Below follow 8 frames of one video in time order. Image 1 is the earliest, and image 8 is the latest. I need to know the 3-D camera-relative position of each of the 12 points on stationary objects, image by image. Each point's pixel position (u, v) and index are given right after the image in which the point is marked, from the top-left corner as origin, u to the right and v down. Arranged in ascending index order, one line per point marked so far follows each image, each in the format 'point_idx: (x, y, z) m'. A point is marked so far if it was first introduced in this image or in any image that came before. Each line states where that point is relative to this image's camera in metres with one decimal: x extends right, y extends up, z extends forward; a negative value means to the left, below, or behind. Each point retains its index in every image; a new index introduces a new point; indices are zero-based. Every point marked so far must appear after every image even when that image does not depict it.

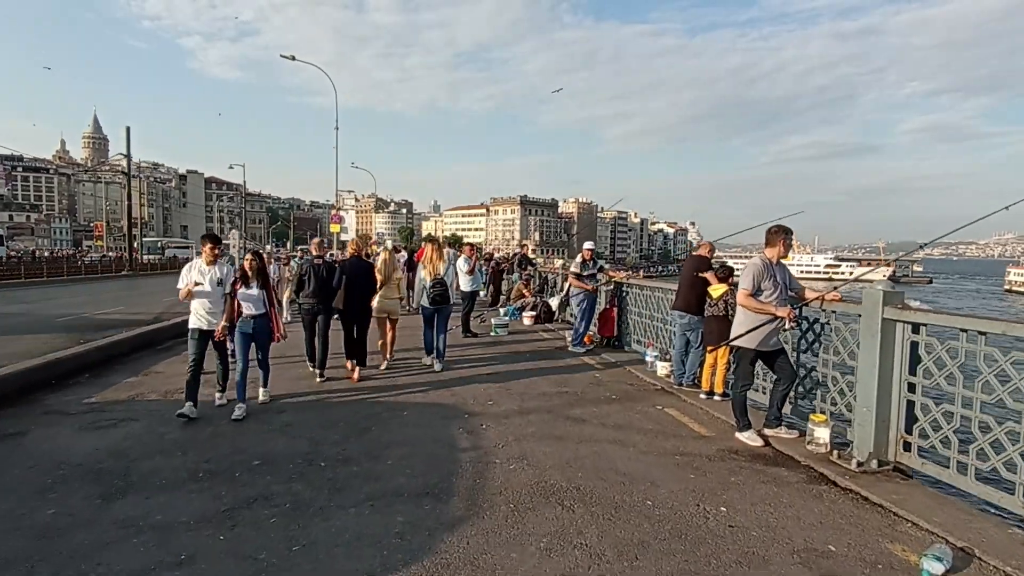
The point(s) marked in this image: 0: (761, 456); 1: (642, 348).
0: (+2.0, -1.4, +4.8) m
1: (+2.0, -0.9, +9.2) m
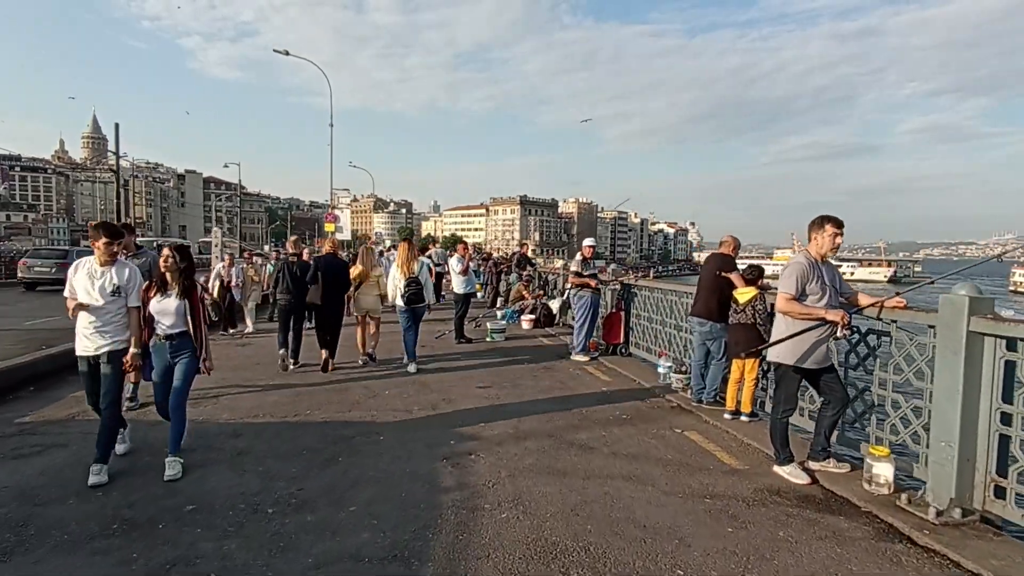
0: (+2.0, -1.4, +3.9) m
1: (+2.0, -1.0, +8.3) m
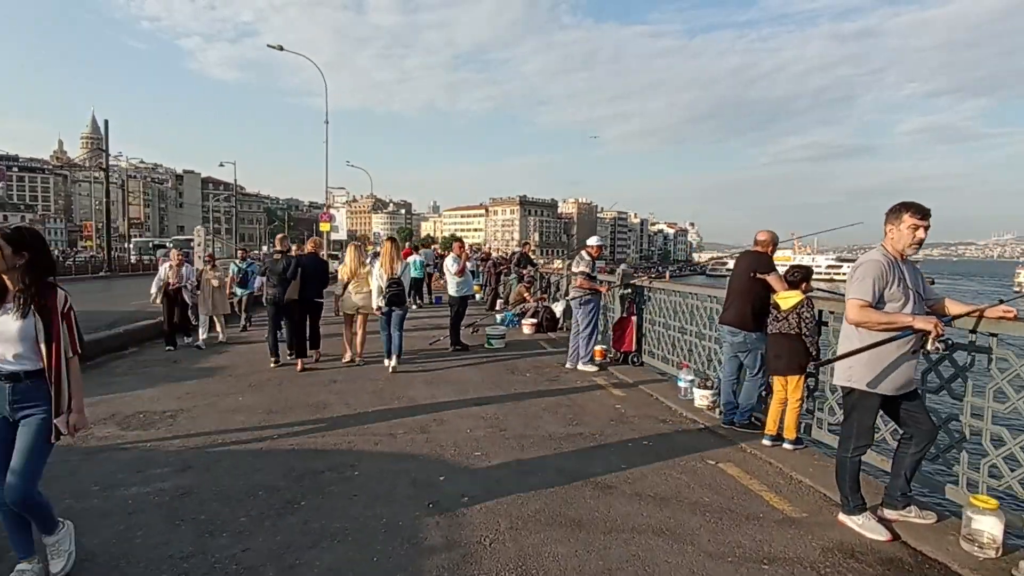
0: (+2.0, -1.4, +3.0) m
1: (+2.0, -1.0, +7.4) m
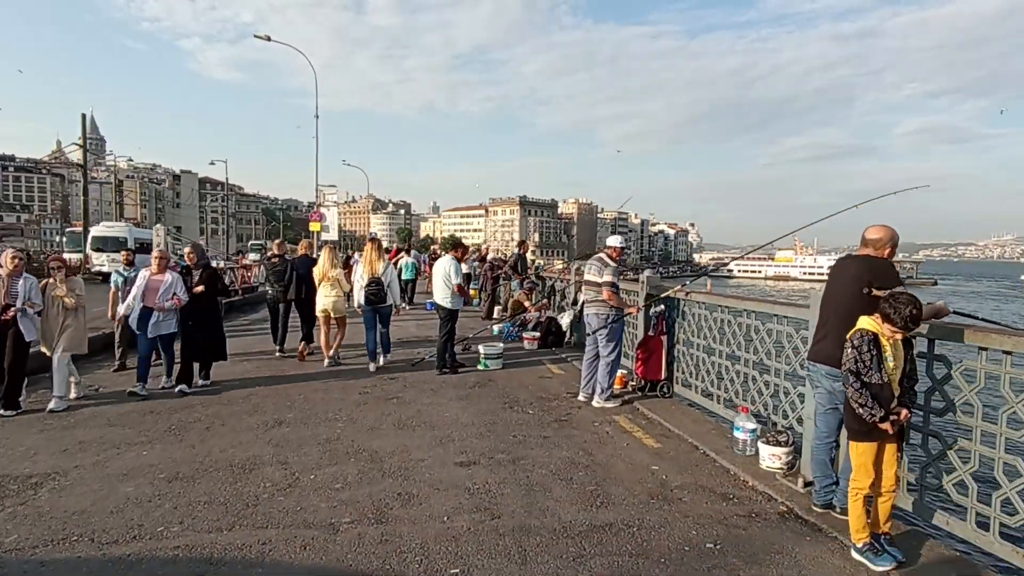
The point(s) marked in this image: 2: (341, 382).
0: (+2.0, -1.6, +1.4) m
1: (+2.0, -1.1, +5.8) m
2: (-2.1, -1.2, +7.3) m
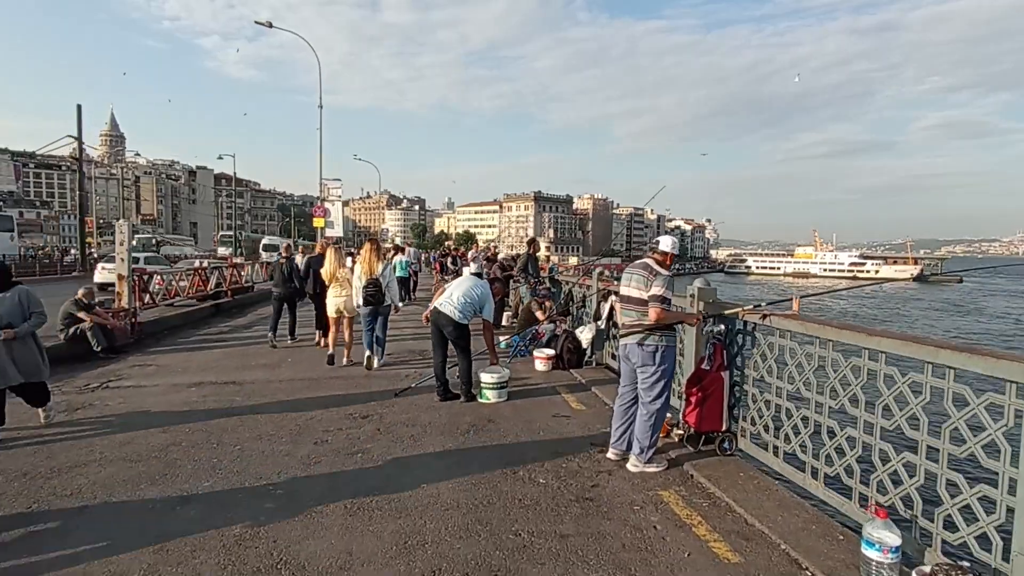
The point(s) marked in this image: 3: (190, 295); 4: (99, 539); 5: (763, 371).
0: (+1.9, -1.7, -0.4) m
1: (+2.0, -1.3, +4.0) m
2: (-2.1, -1.4, +5.7) m
3: (-8.9, -0.2, +16.2) m
4: (-2.4, -1.5, +3.5) m
5: (+1.9, -0.6, +4.5) m
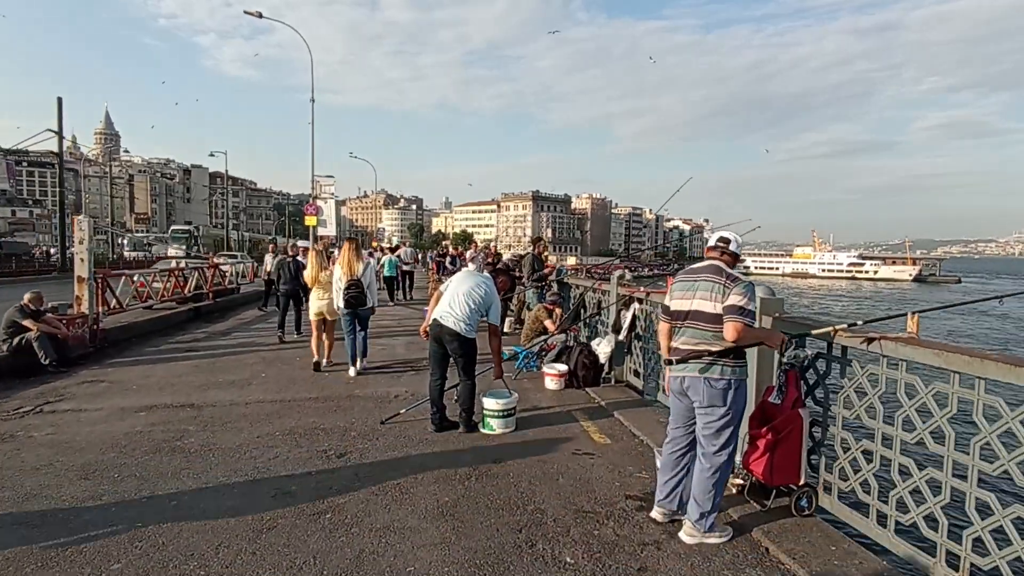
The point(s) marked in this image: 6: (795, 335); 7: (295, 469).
0: (+2.0, -1.8, -1.5) m
1: (+2.1, -1.4, +2.9) m
2: (-2.0, -1.4, +4.5) m
3: (-8.9, -0.3, +15.1) m
4: (-2.3, -1.6, +2.4) m
5: (+2.0, -0.7, +3.3) m
6: (+1.9, -0.3, +3.8) m
7: (-1.7, -1.4, +4.6) m
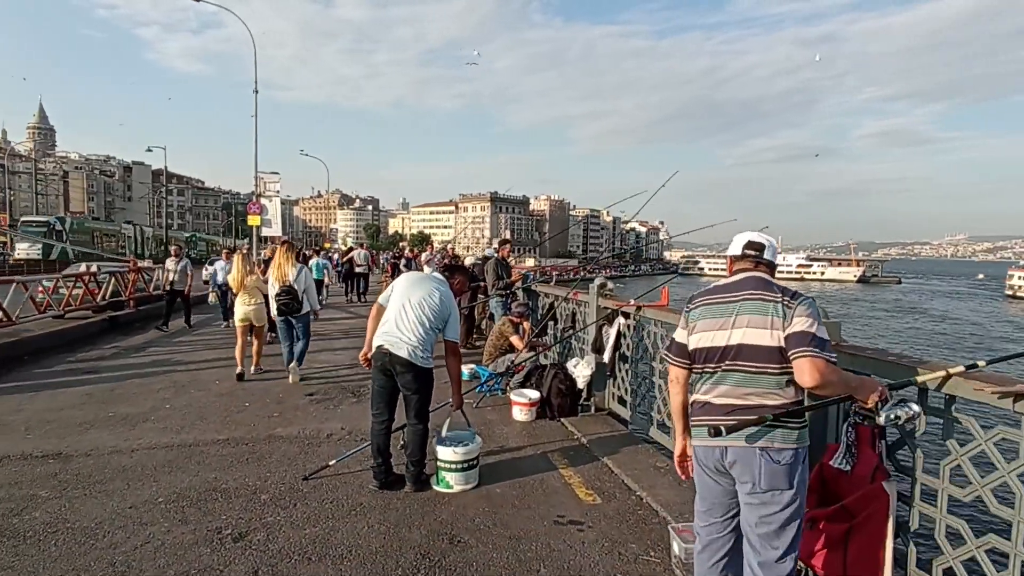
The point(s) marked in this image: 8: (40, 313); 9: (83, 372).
0: (+2.2, -1.9, -2.6) m
1: (+2.0, -1.5, +1.8) m
2: (-2.2, -1.5, +3.2) m
3: (-9.8, -0.4, +13.2) m
4: (-2.4, -1.7, +1.0) m
5: (+1.9, -0.8, +2.3) m
6: (+1.7, -0.4, +2.7) m
7: (-1.9, -1.5, +3.3) m
8: (-9.7, -0.5, +12.0) m
9: (-6.5, -1.3, +9.0) m
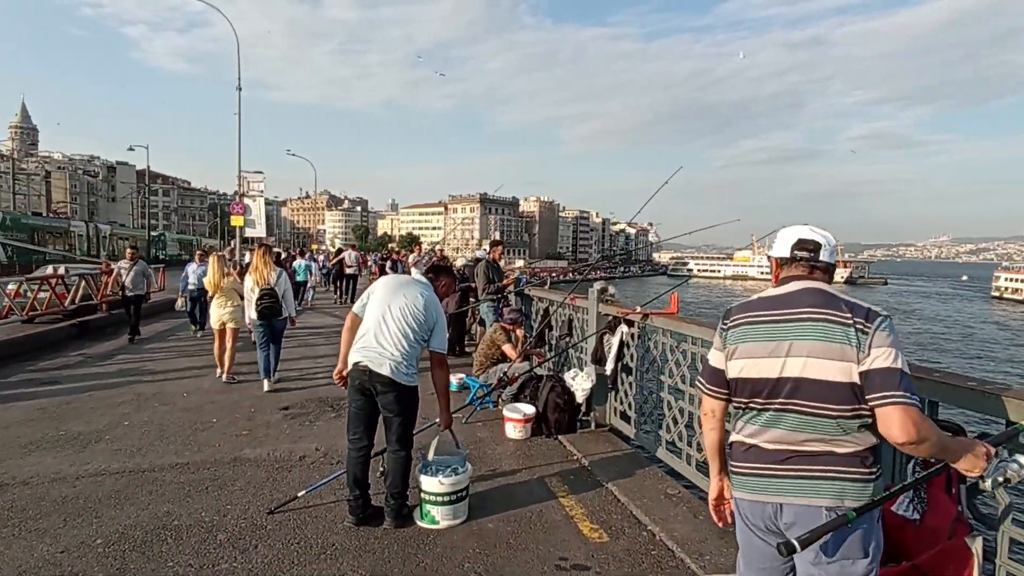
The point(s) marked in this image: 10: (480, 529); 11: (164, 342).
0: (+2.3, -1.9, -3.1) m
1: (+2.0, -1.5, +1.3) m
2: (-2.2, -1.6, +2.6) m
3: (-10.0, -0.5, +12.5) m
4: (-2.4, -1.7, +0.4) m
5: (+1.9, -0.9, +1.8) m
6: (+1.7, -0.5, +2.2) m
7: (-2.0, -1.6, +2.7) m
8: (-9.8, -0.6, +11.3) m
9: (-6.7, -1.3, +8.3) m
10: (-0.2, -1.5, +3.7) m
11: (-7.1, -1.1, +11.9) m
